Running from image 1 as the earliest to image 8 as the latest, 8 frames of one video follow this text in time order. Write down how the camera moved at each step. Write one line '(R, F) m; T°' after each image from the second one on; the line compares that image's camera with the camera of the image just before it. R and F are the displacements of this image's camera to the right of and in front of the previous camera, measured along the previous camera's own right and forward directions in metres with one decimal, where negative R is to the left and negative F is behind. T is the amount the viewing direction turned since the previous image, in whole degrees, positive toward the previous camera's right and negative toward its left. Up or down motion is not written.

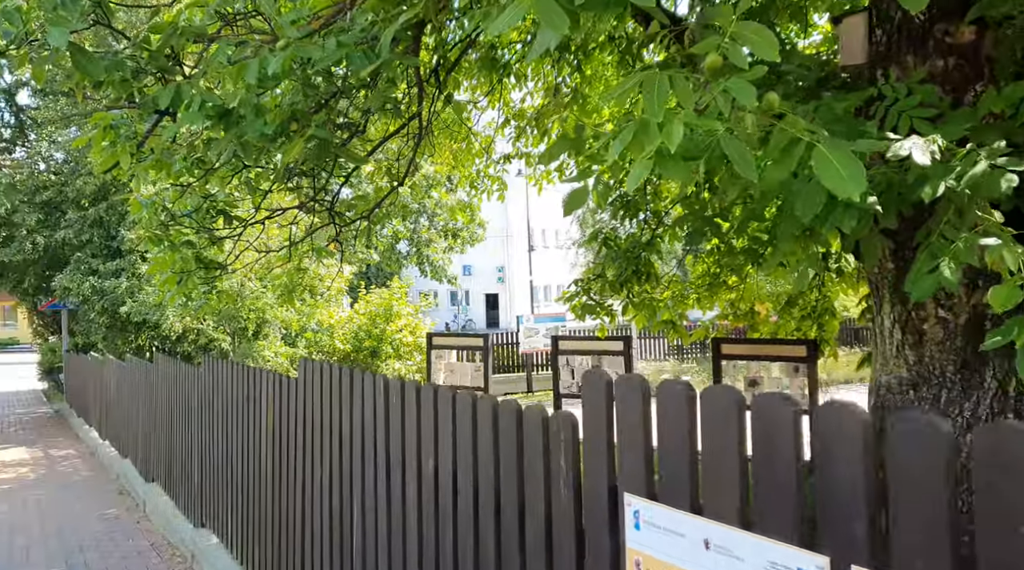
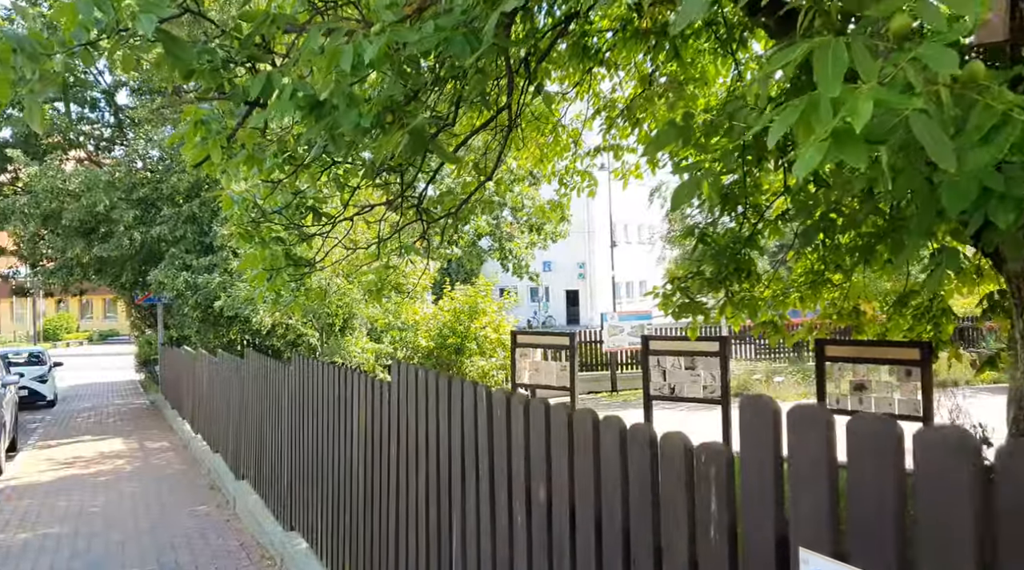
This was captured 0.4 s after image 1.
(-0.1, +0.2) m; -5°
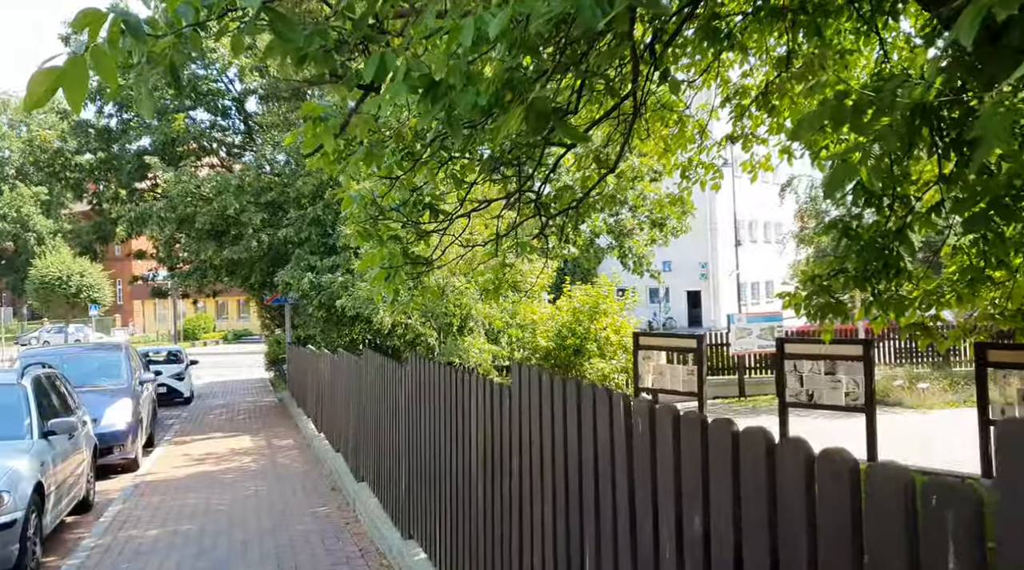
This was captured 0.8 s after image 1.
(-0.1, +0.3) m; -8°
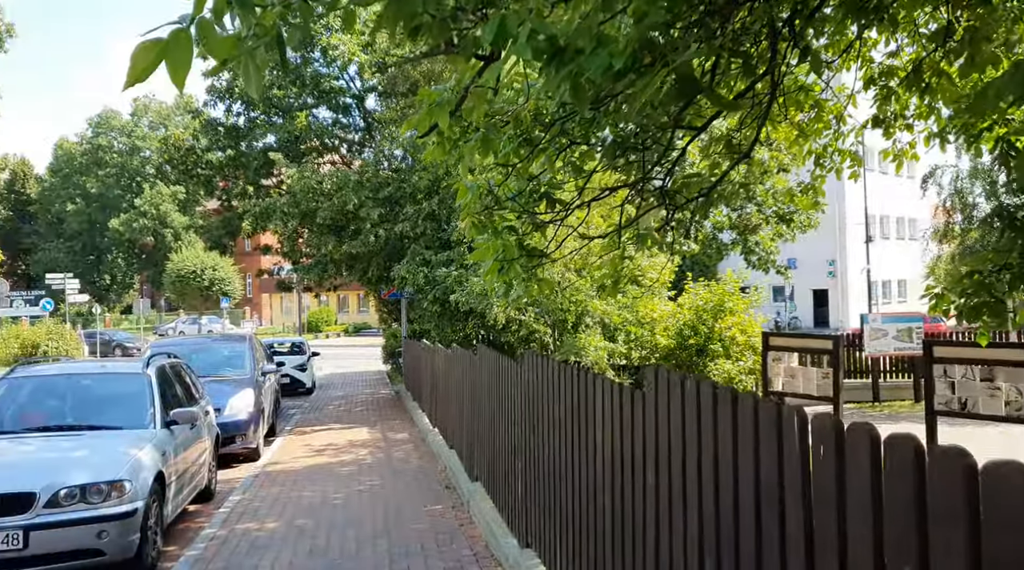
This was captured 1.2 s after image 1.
(-0.1, +0.3) m; -7°
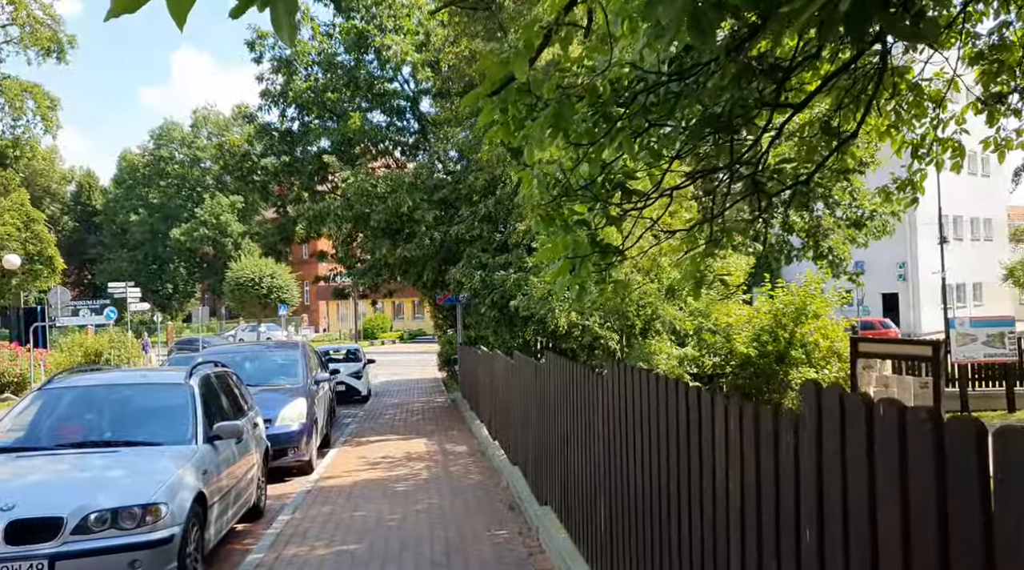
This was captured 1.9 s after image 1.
(-0.1, +0.6) m; -3°
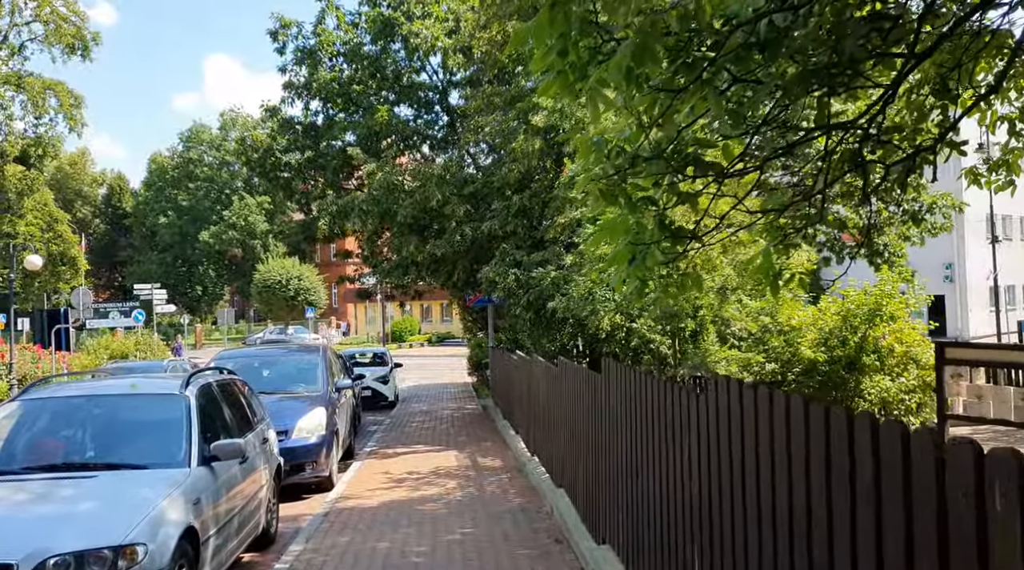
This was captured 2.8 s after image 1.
(-0.1, +1.0) m; -2°
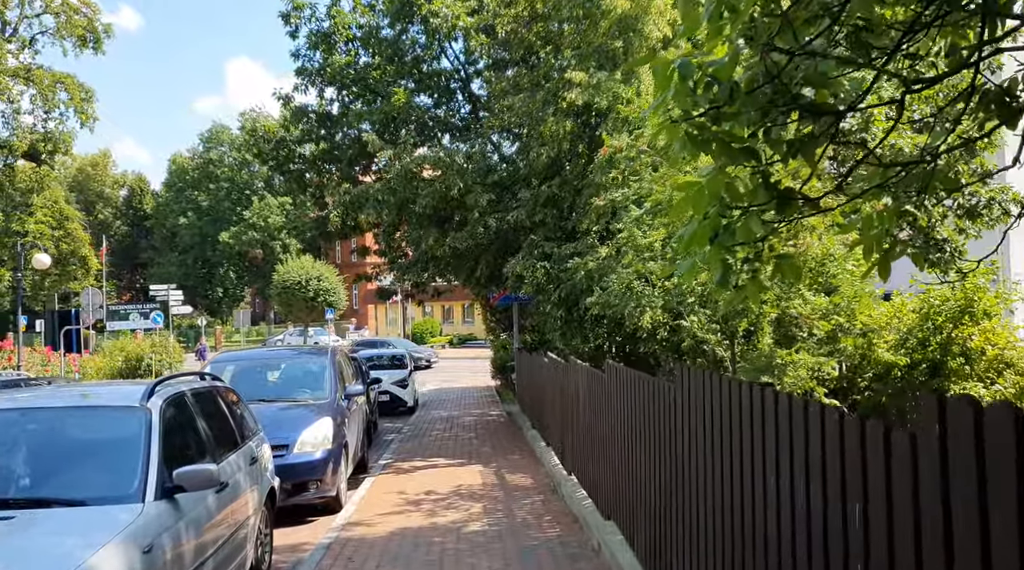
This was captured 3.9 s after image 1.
(-0.1, +1.2) m; -1°
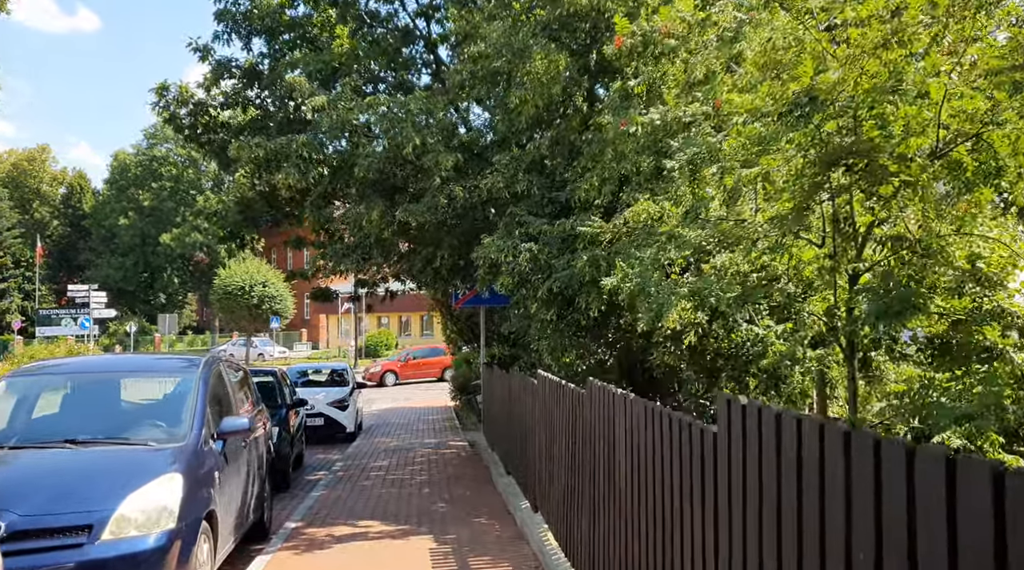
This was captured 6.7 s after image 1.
(-0.1, +3.3) m; +3°
